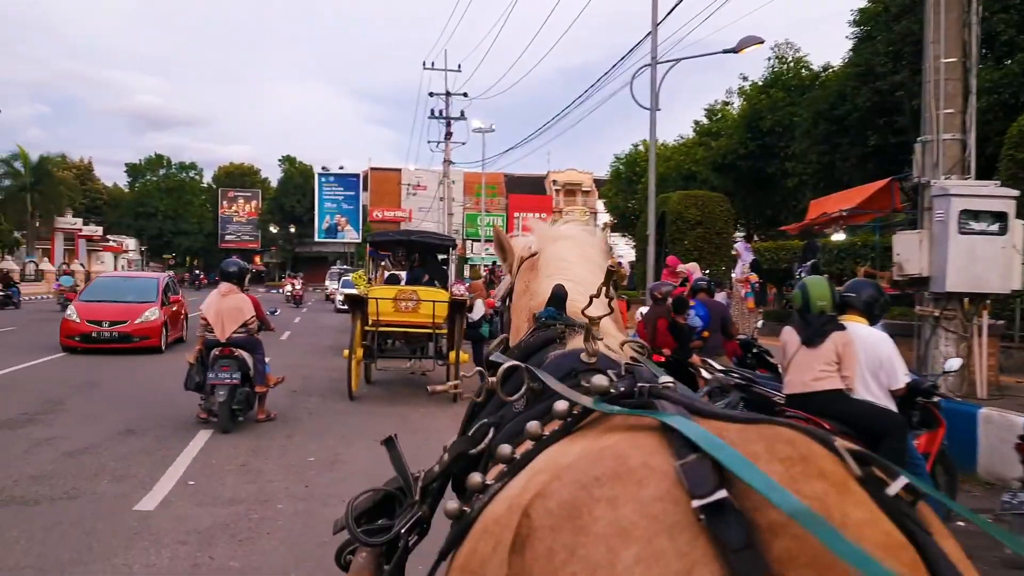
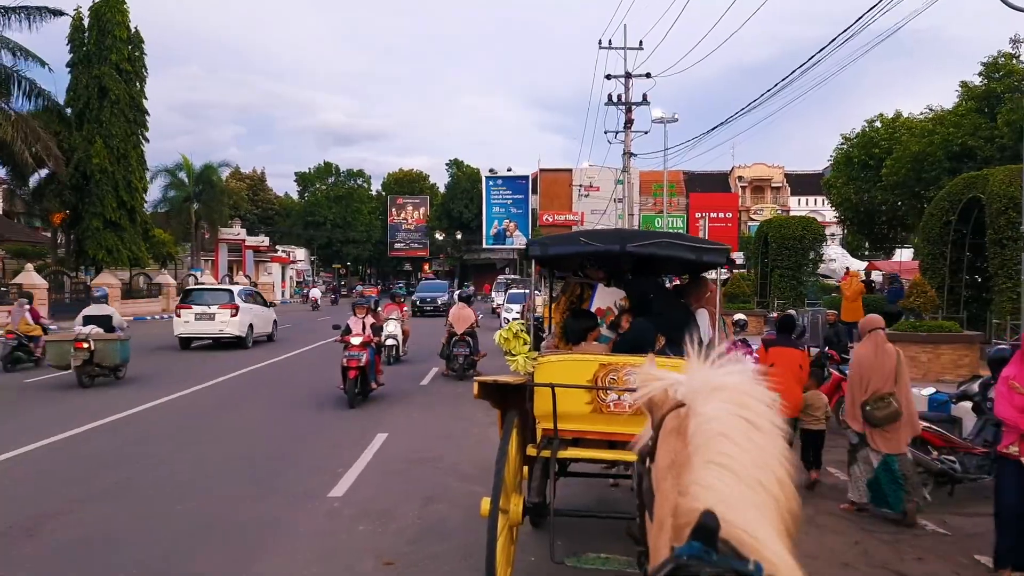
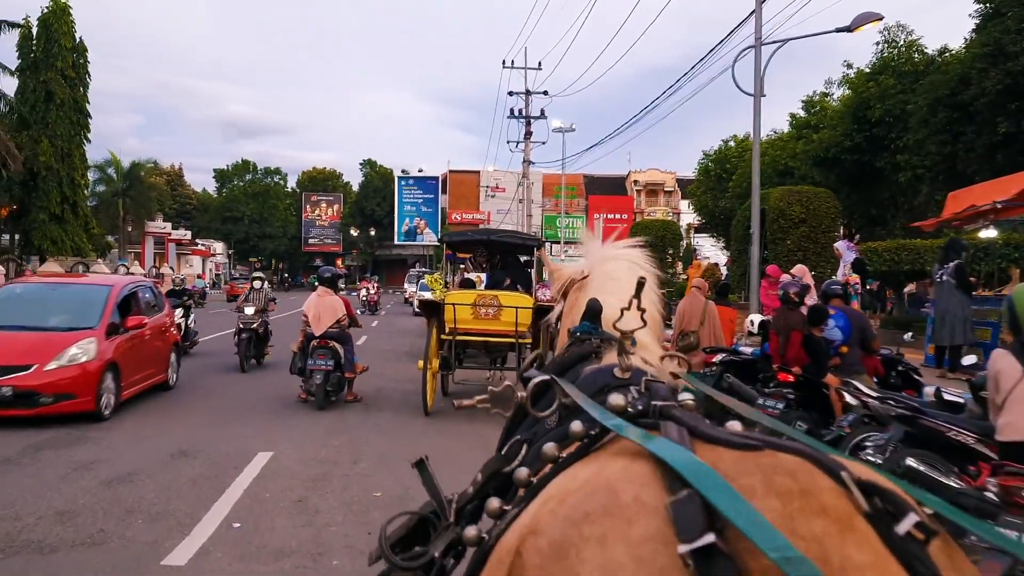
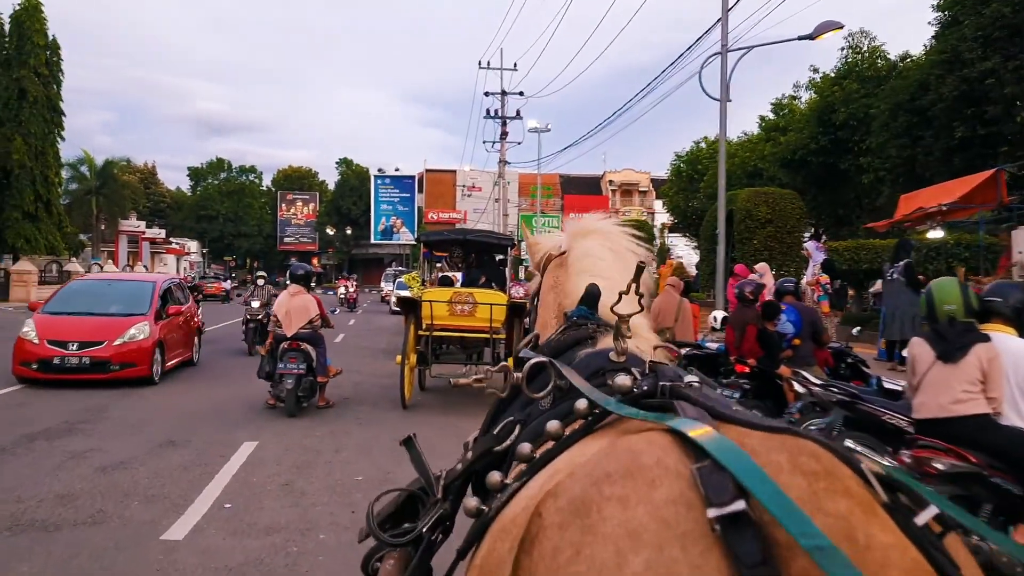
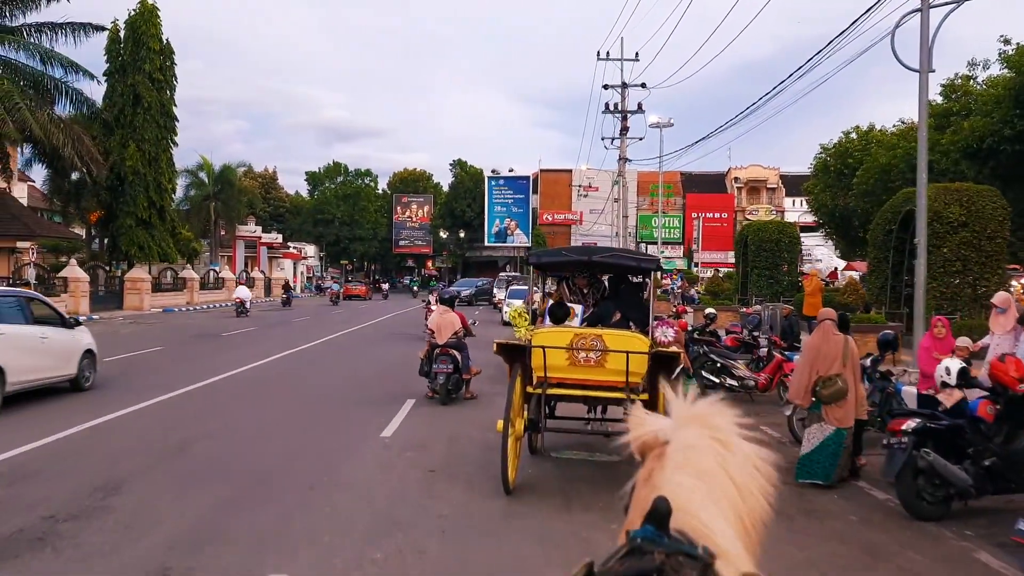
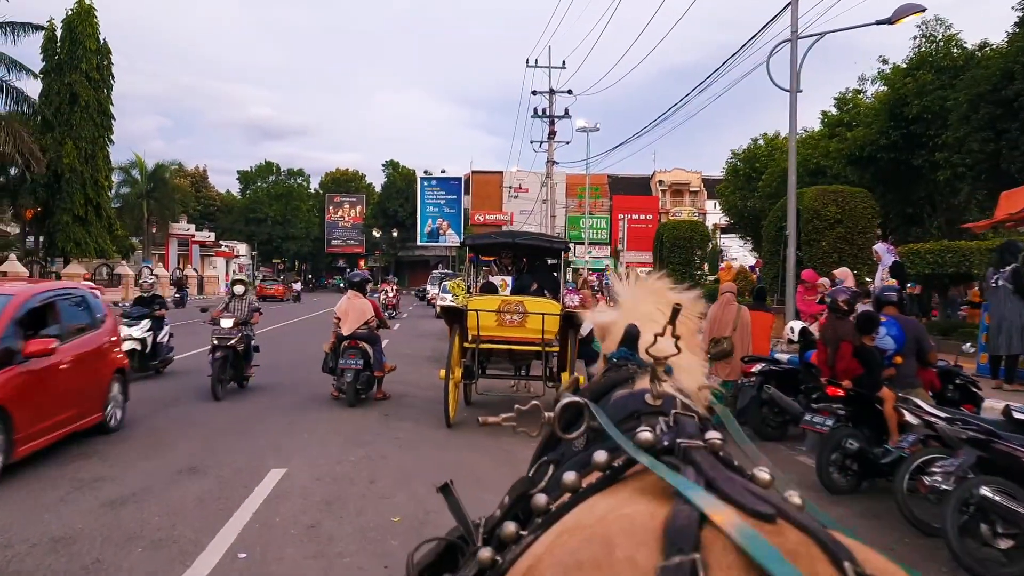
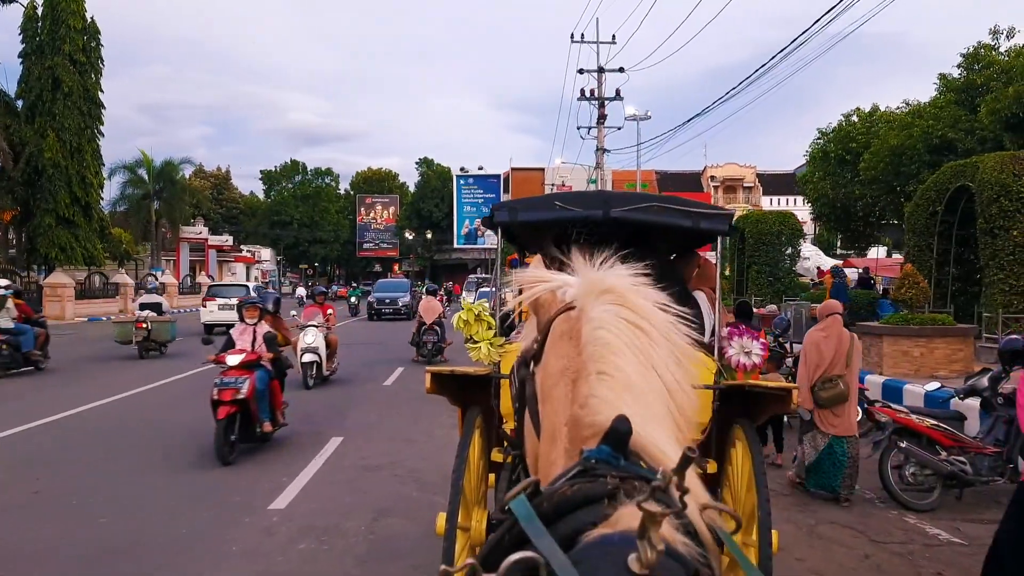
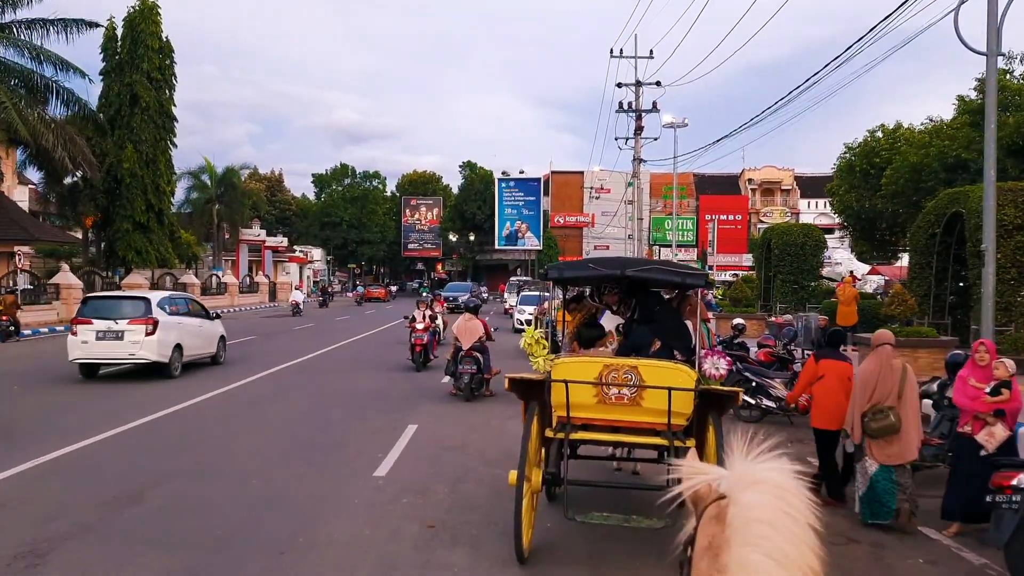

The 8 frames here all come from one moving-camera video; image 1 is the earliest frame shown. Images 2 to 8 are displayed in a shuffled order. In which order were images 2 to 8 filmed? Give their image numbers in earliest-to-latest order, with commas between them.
4, 3, 6, 5, 8, 2, 7
